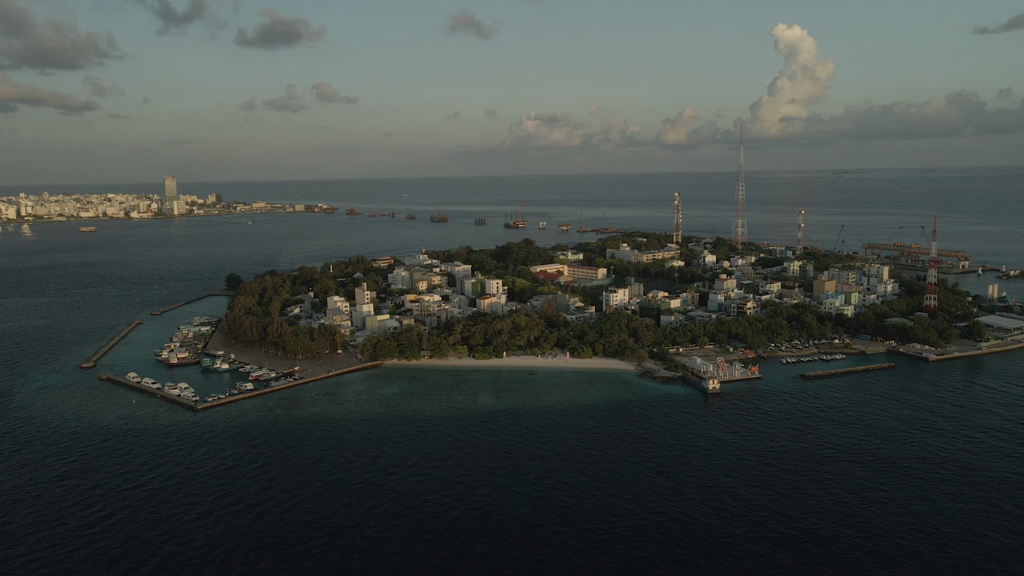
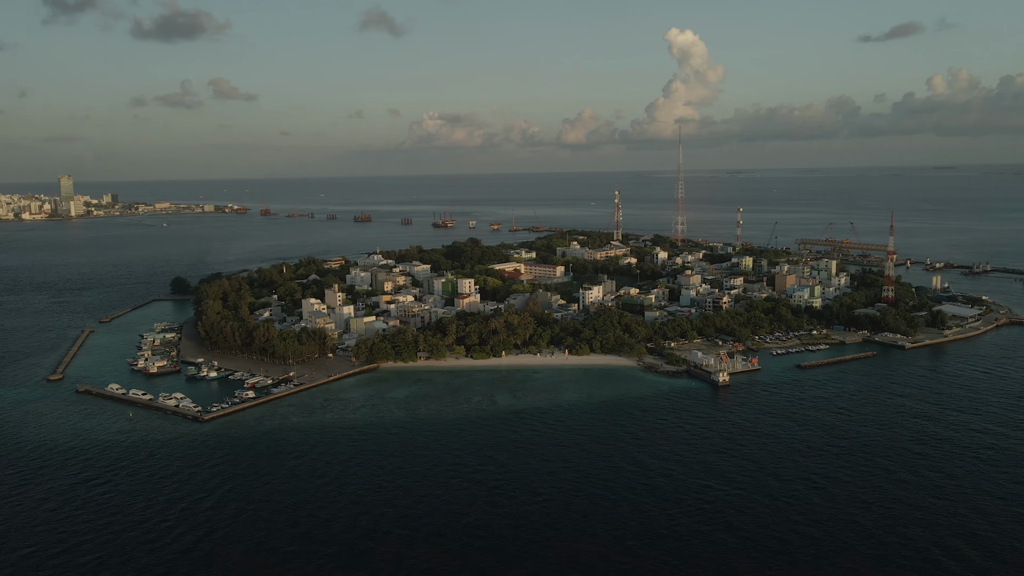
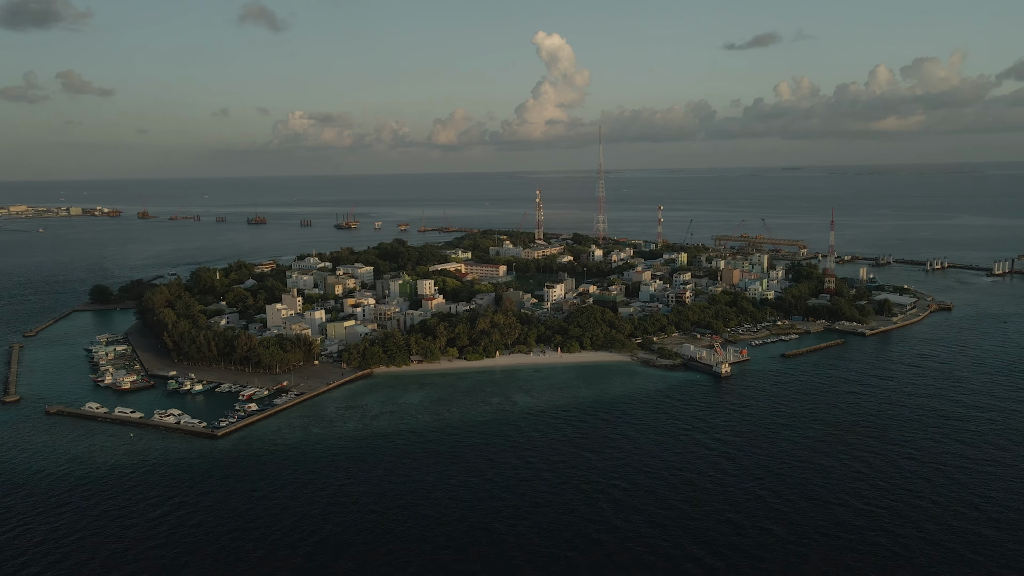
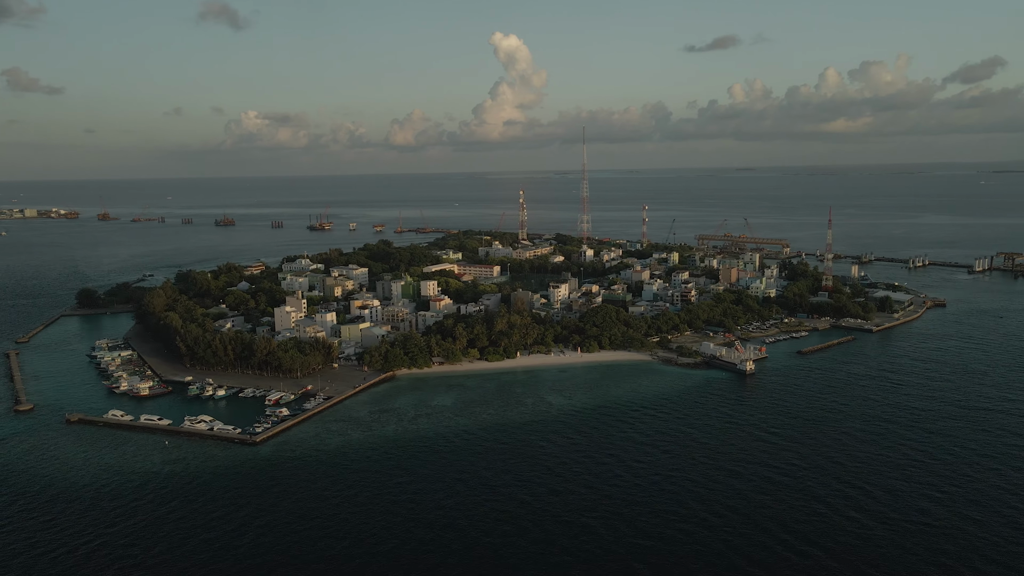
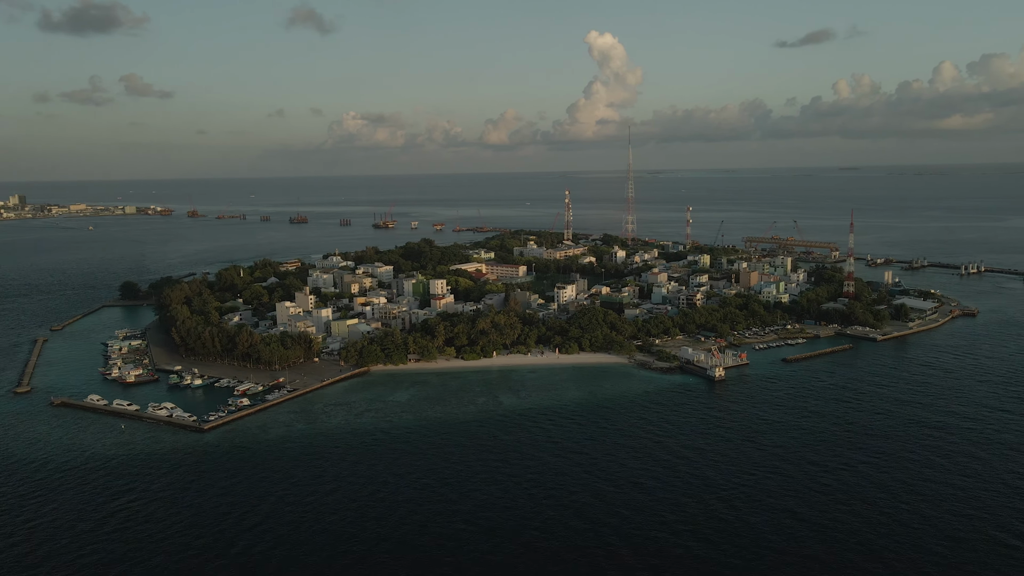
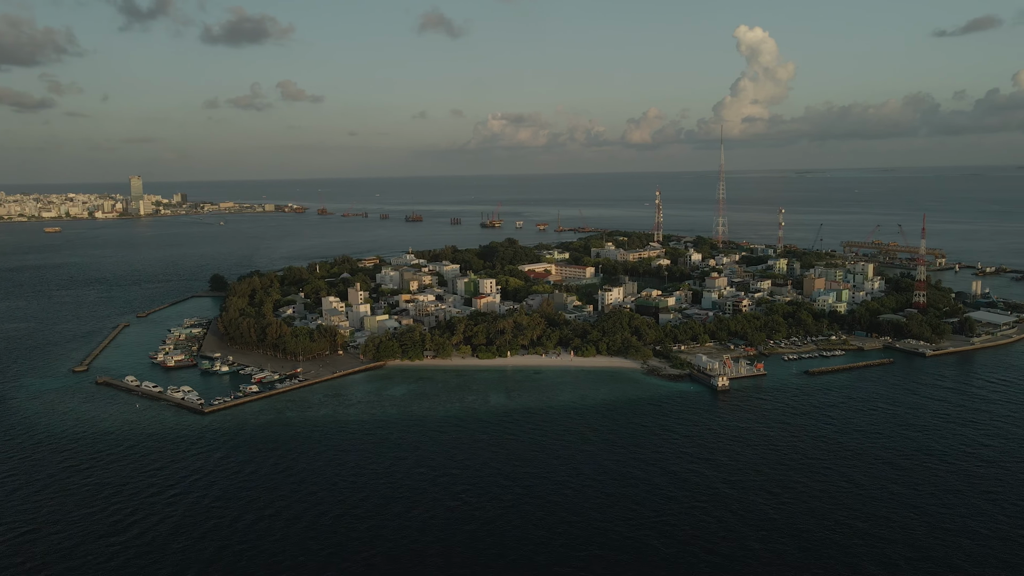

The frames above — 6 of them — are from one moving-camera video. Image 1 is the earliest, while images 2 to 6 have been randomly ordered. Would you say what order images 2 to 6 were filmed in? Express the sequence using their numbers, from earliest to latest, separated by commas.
6, 2, 5, 3, 4
